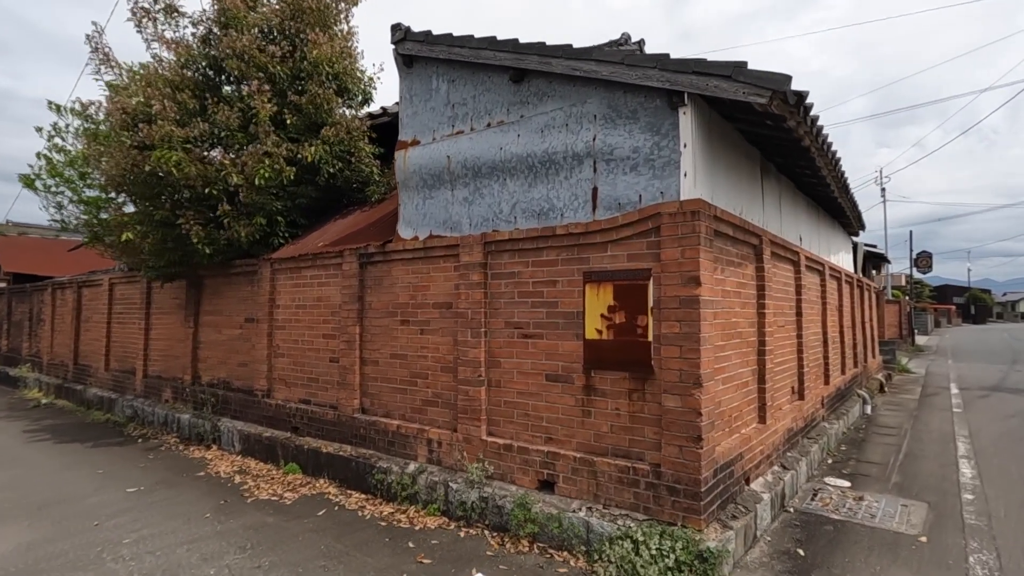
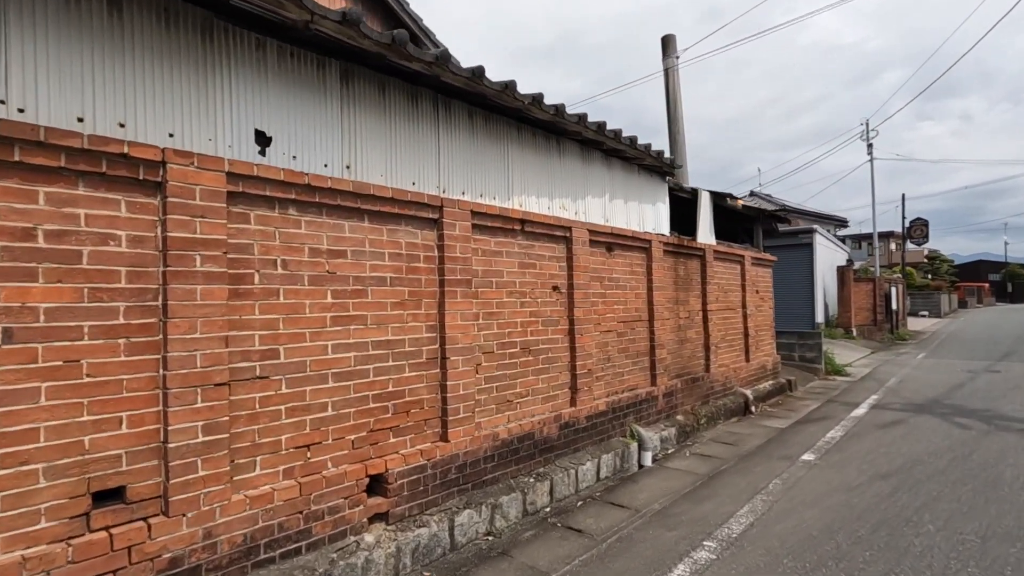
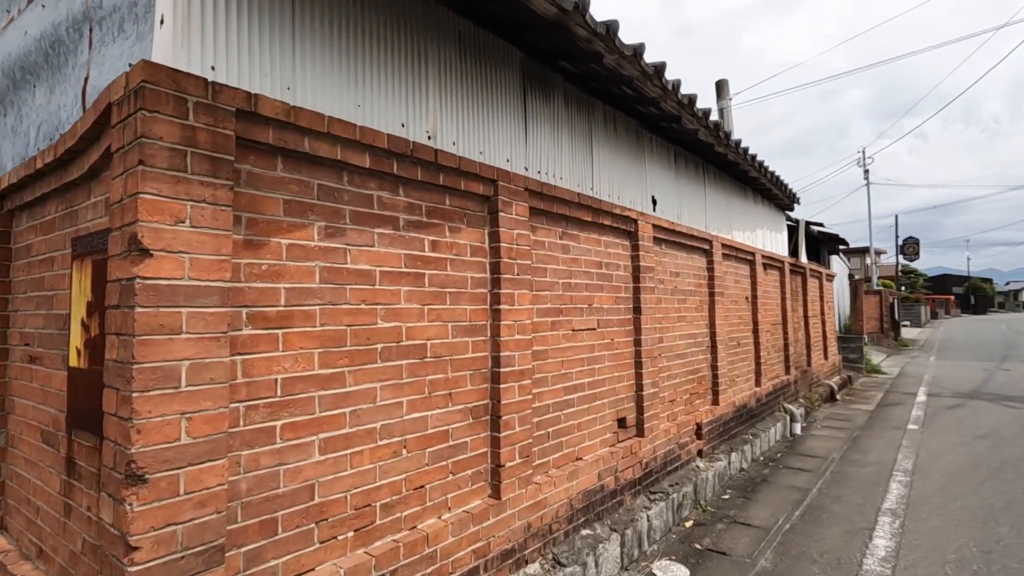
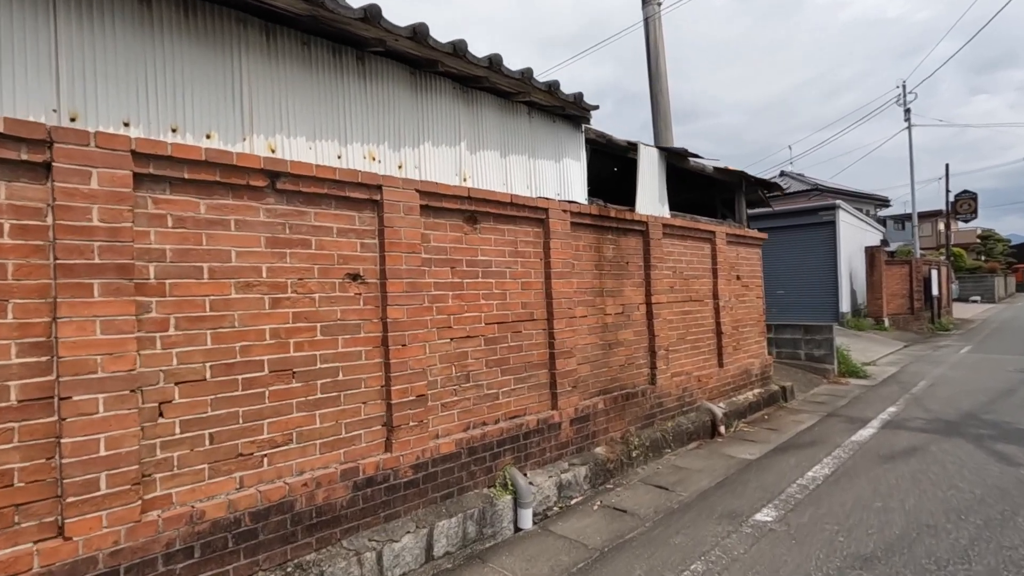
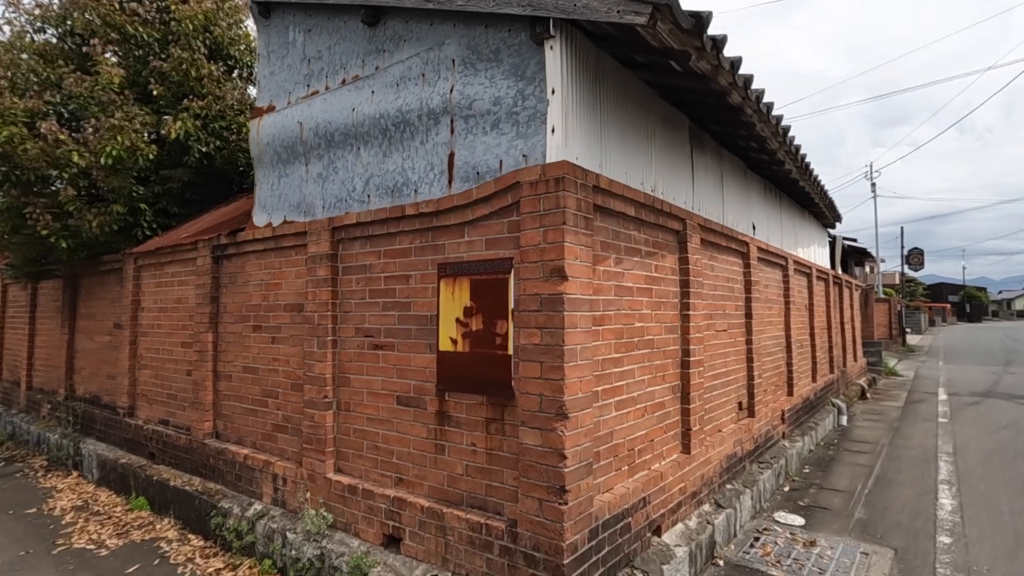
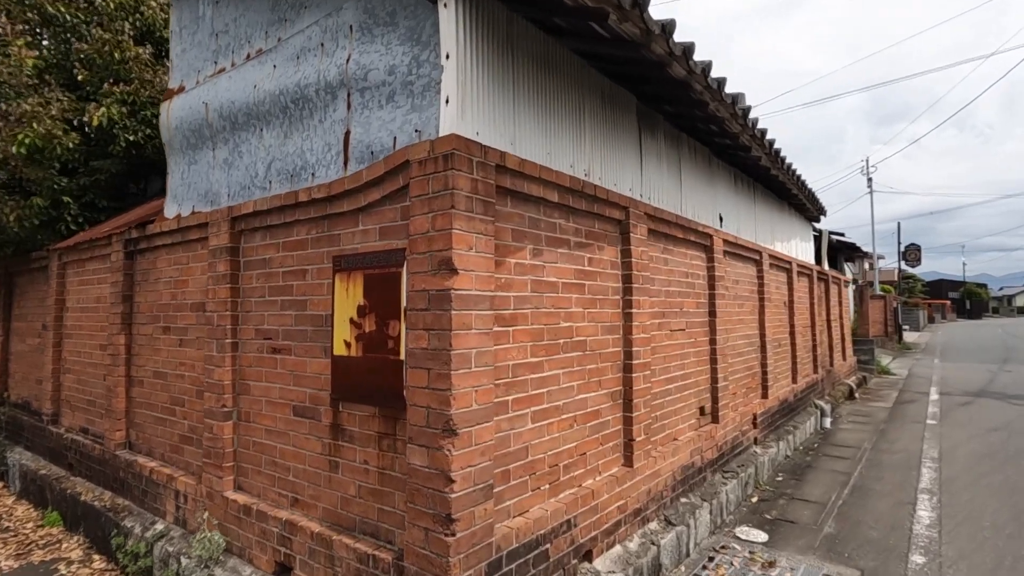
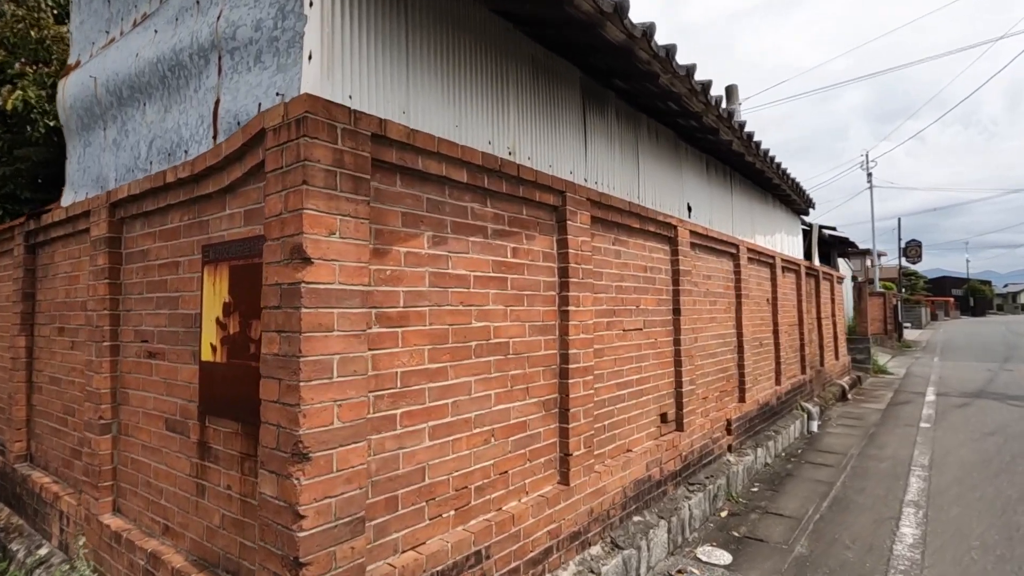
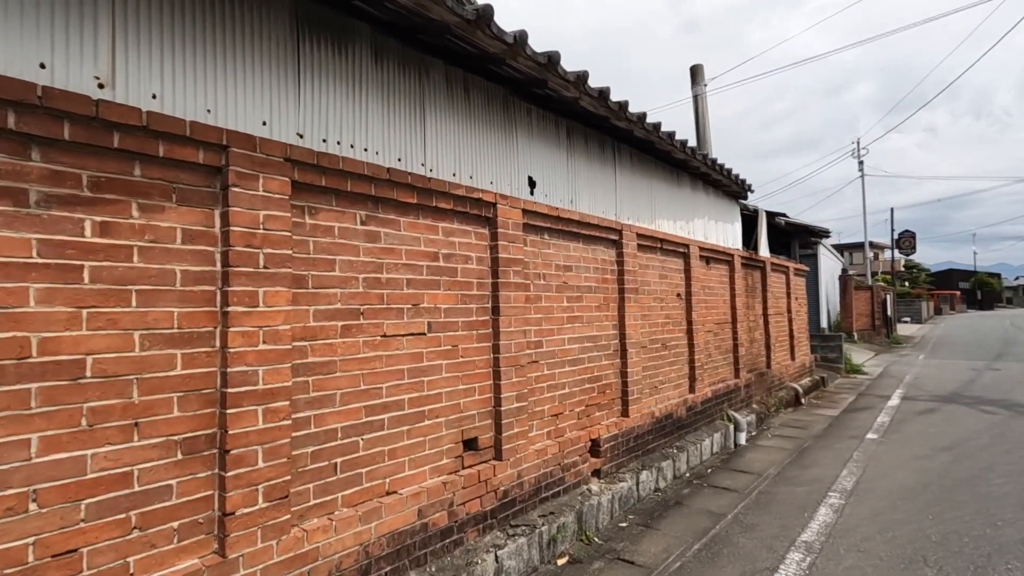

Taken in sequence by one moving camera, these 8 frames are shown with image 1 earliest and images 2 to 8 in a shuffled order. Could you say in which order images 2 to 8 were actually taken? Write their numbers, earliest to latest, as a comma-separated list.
5, 6, 7, 3, 8, 2, 4
